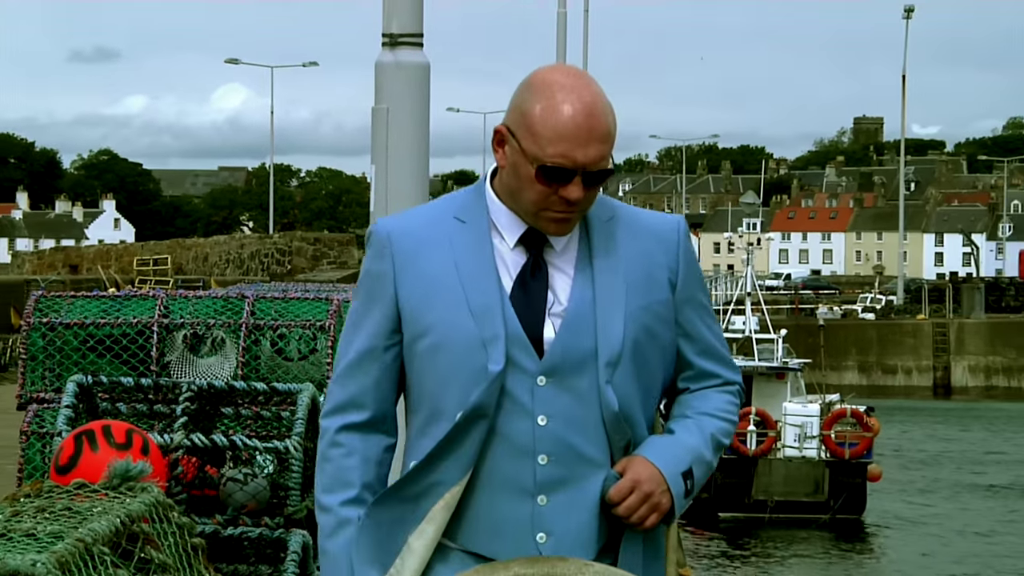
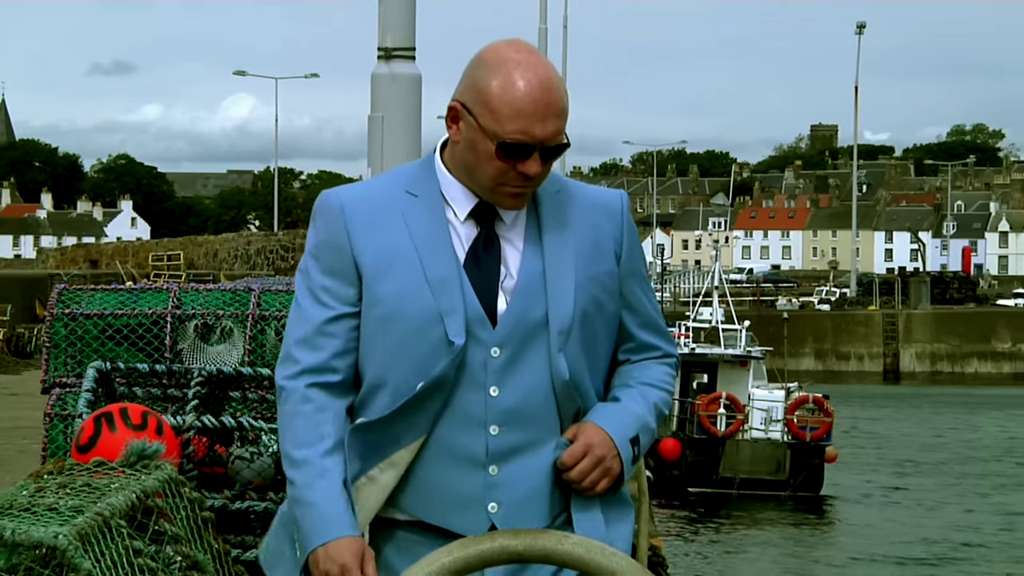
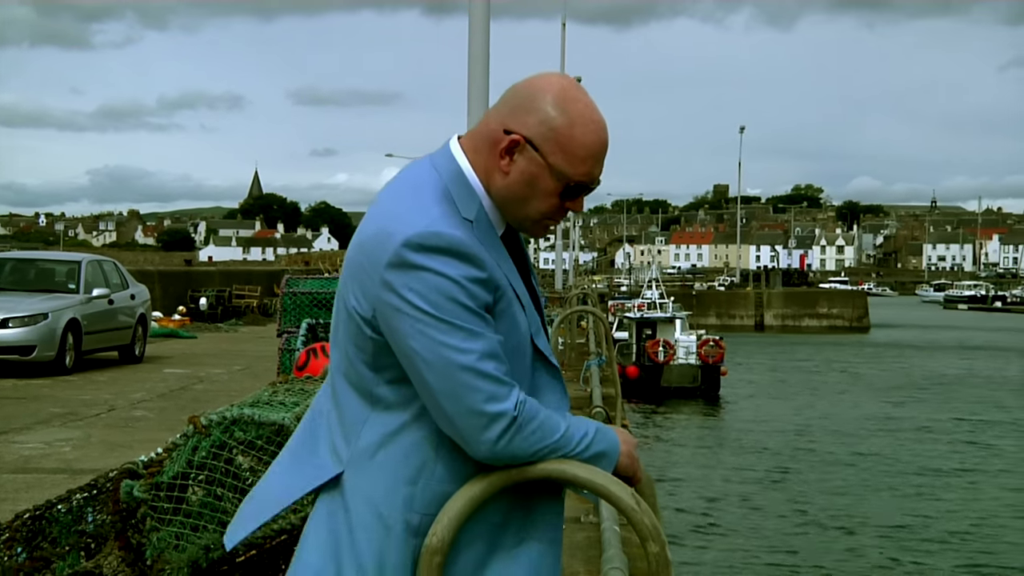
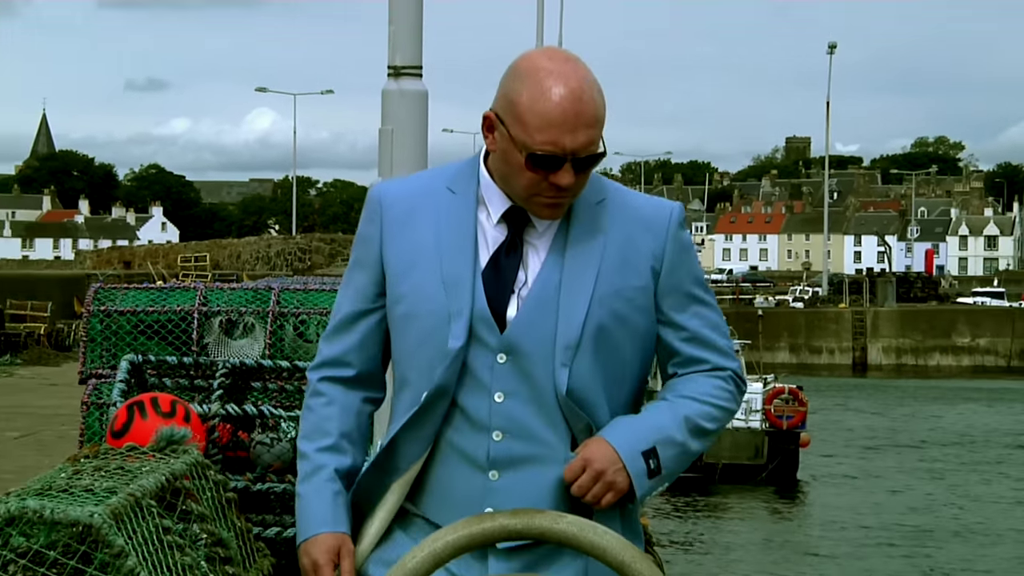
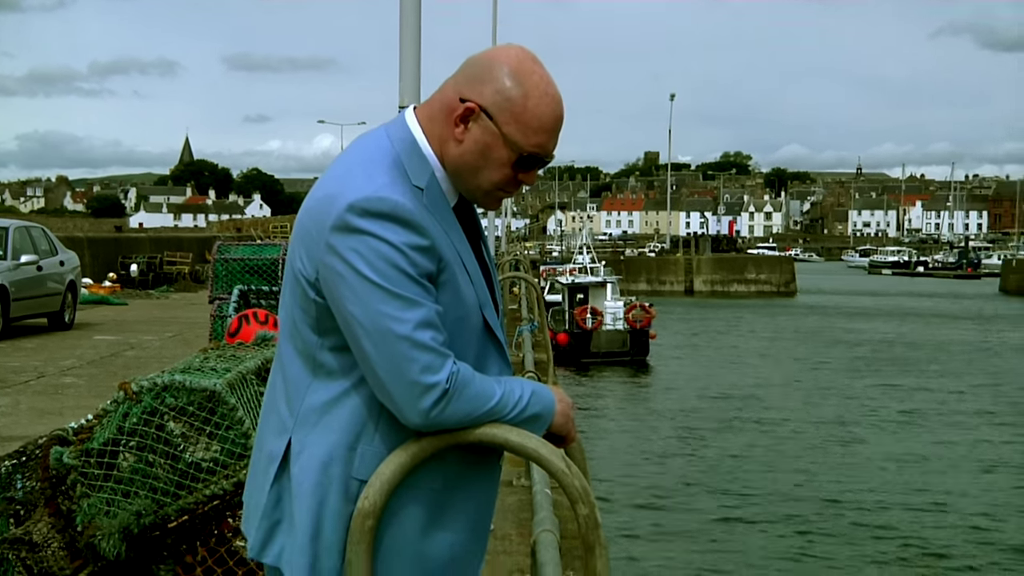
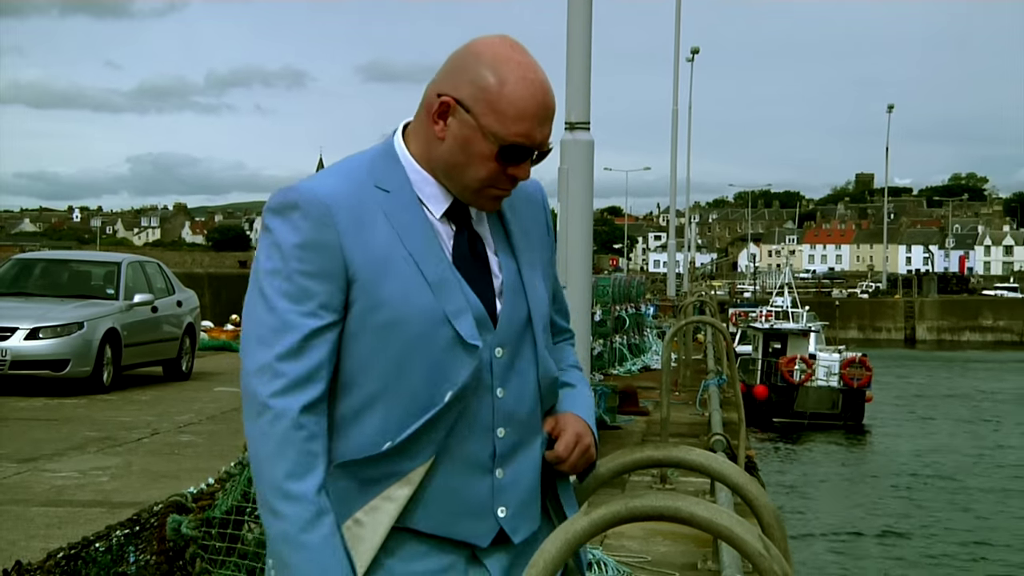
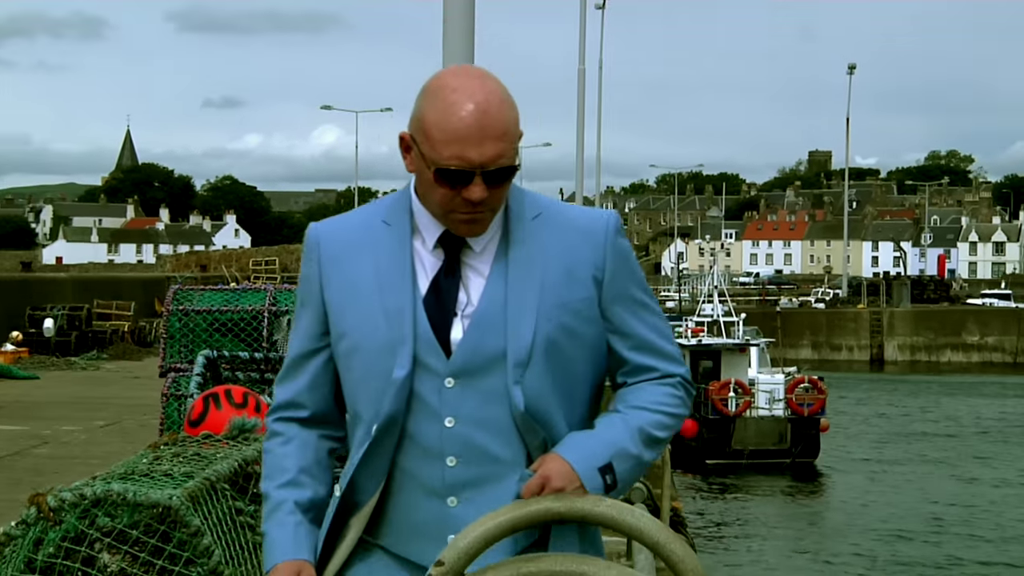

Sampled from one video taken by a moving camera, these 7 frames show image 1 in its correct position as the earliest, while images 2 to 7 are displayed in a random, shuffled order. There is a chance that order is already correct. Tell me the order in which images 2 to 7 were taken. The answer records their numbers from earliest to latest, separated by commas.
2, 4, 7, 6, 3, 5
